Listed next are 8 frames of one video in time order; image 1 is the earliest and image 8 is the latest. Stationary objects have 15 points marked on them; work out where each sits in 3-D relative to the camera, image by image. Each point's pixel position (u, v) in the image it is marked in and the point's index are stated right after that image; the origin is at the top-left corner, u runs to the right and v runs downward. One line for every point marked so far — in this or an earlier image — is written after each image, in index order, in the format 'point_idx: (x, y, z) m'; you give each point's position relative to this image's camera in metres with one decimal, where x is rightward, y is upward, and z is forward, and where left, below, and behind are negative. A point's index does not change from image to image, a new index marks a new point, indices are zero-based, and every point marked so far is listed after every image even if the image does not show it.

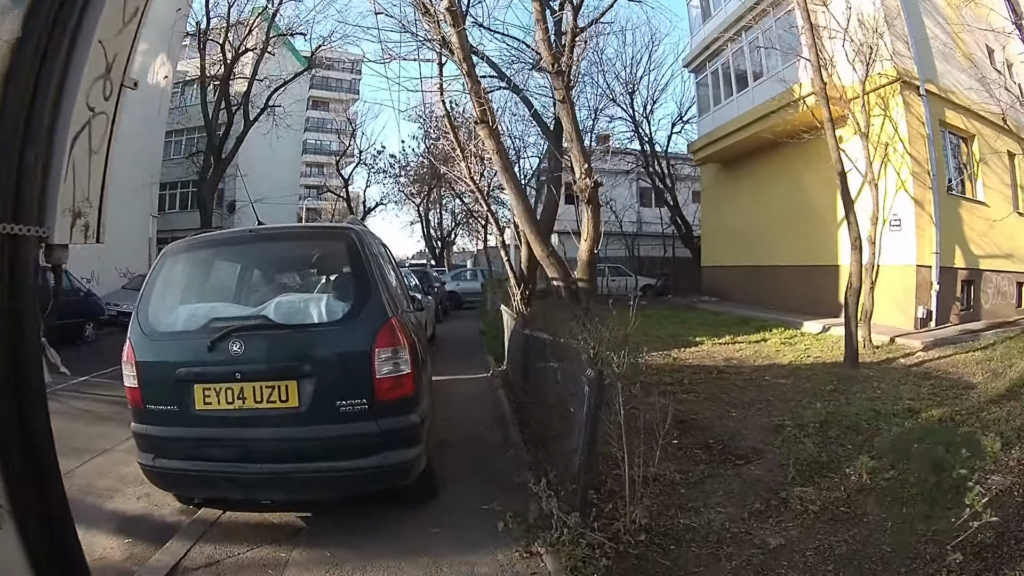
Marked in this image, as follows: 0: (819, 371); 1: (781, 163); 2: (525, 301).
0: (+4.0, -1.1, +8.7) m
1: (+6.9, +3.2, +17.3) m
2: (+0.2, -0.2, +8.5) m
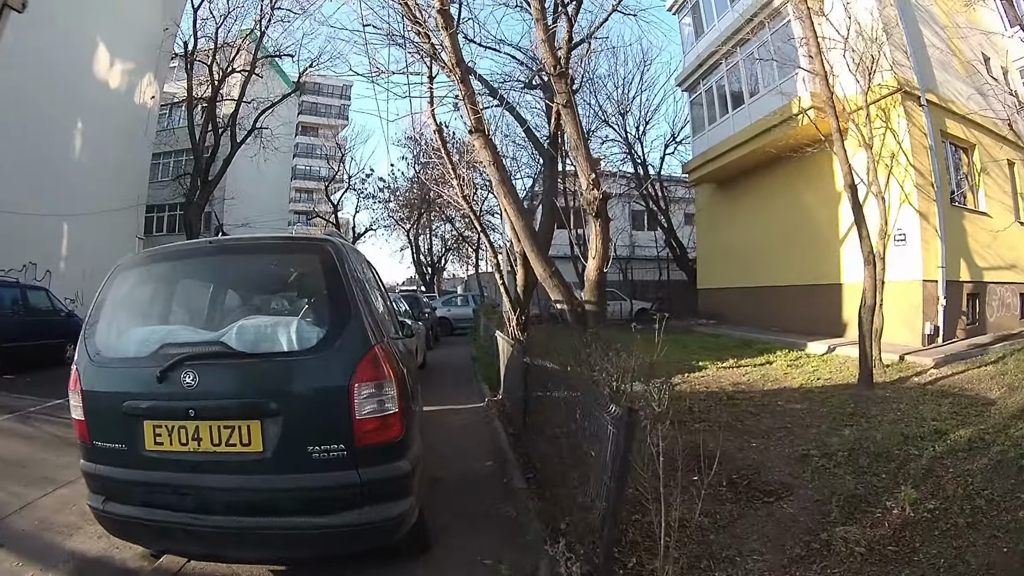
0: (+4.0, -1.3, +8.2) m
1: (+6.7, +2.7, +17.0) m
2: (+0.1, -0.5, +8.0) m
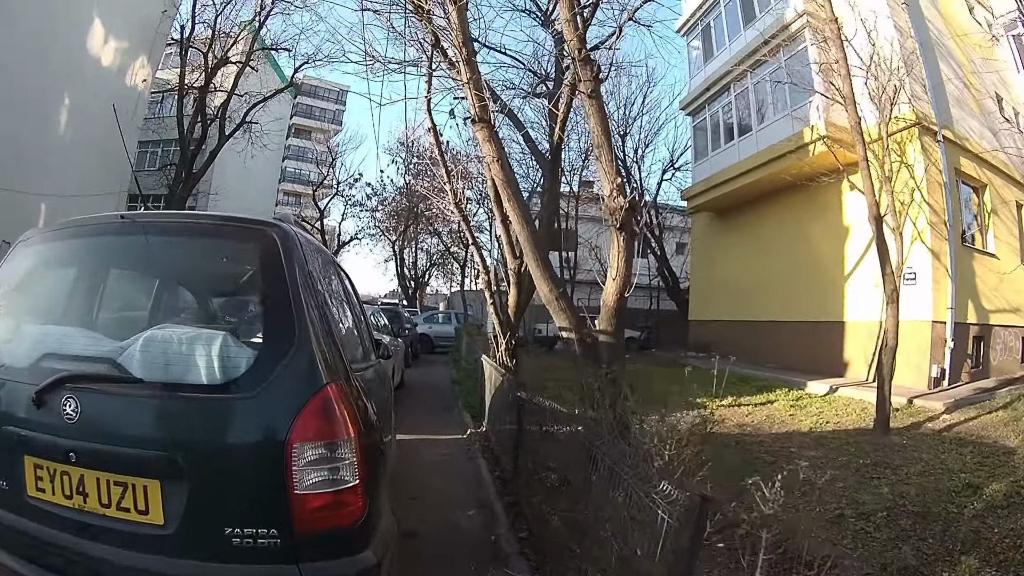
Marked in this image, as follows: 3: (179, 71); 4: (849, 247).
0: (+3.8, -1.8, +7.6) m
1: (+6.5, +1.8, +16.5) m
2: (0.0, -0.7, +7.3) m
3: (-10.1, +6.2, +19.9) m
4: (+7.2, +0.9, +14.5) m
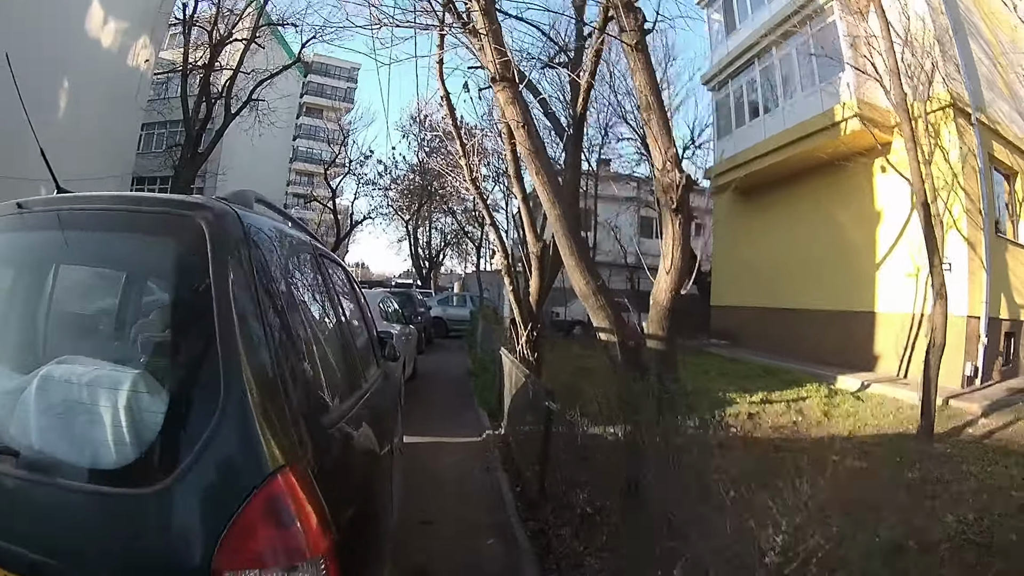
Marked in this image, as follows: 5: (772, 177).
0: (+4.0, -1.7, +7.0) m
1: (+6.9, +2.1, +15.7) m
2: (+0.2, -0.6, +6.7) m
3: (-9.6, +6.8, +19.3) m
4: (+7.5, +1.2, +13.7) m
5: (+6.6, +2.8, +17.0) m
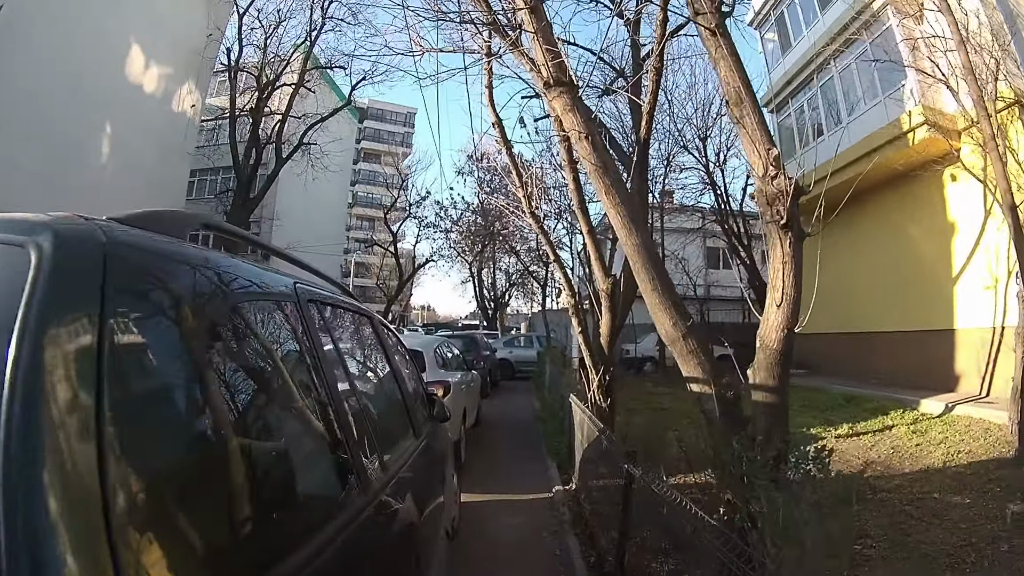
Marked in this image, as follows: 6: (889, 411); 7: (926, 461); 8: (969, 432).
0: (+4.7, -1.8, +6.0) m
1: (+8.3, +1.6, +14.6) m
2: (+0.9, -0.9, +6.1) m
3: (-8.0, +5.3, +19.9) m
4: (+8.7, +0.8, +12.5) m
5: (+8.0, +2.2, +15.9) m
6: (+6.5, -2.1, +10.9) m
7: (+4.7, -1.9, +7.2) m
8: (+6.2, -2.0, +8.8) m
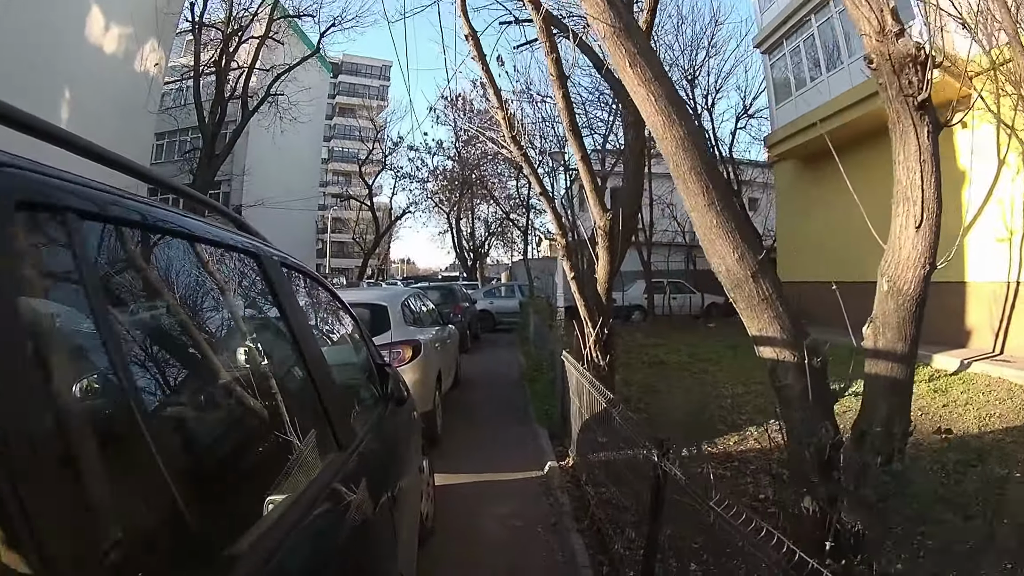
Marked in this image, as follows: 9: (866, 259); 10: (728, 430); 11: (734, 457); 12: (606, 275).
0: (+4.6, -1.3, +5.3) m
1: (+7.9, +2.8, +13.9) m
2: (+0.7, -0.5, +5.4) m
3: (-8.6, +6.6, +18.5) m
4: (+8.4, +1.8, +11.8) m
5: (+7.5, +3.5, +15.1) m
6: (+6.3, -1.2, +10.3) m
7: (+4.6, -1.3, +6.6) m
8: (+6.0, -1.3, +8.2) m
9: (+8.0, +0.8, +14.2) m
10: (+1.7, -1.1, +5.4) m
11: (+1.6, -1.2, +4.8) m
12: (+0.8, +0.1, +5.5) m
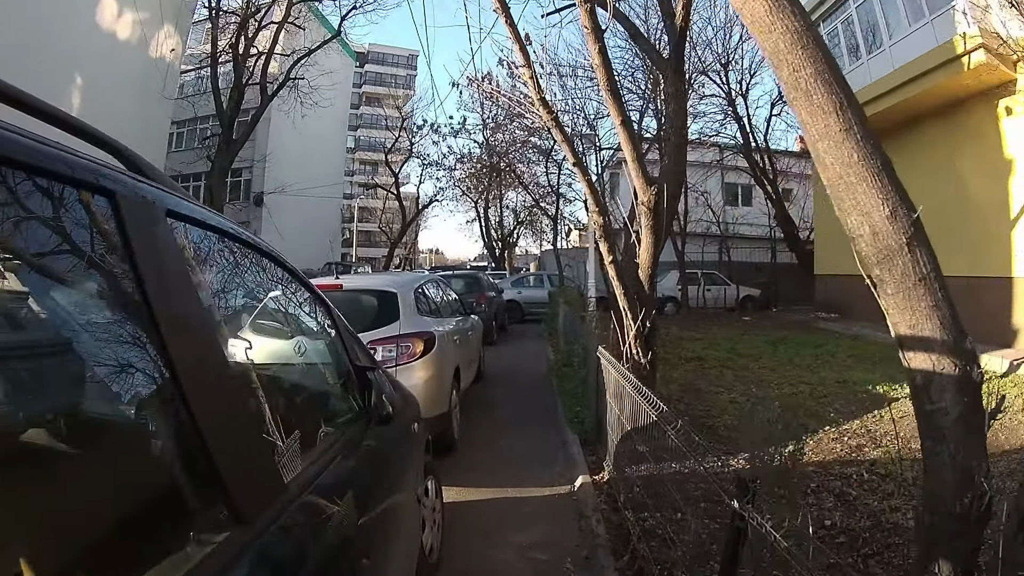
0: (+4.7, -1.3, +4.6) m
1: (+8.4, +2.9, +12.9) m
2: (+0.9, -0.4, +4.8) m
3: (-7.9, +6.9, +18.1) m
4: (+8.8, +1.9, +10.9) m
5: (+8.1, +3.6, +14.2) m
6: (+6.6, -1.1, +9.5) m
7: (+4.8, -1.2, +5.9) m
8: (+6.3, -1.2, +7.4) m
9: (+8.5, +0.9, +13.3) m
10: (+1.9, -1.1, +4.7) m
11: (+1.8, -1.1, +4.2) m
12: (+1.0, +0.2, +4.8) m
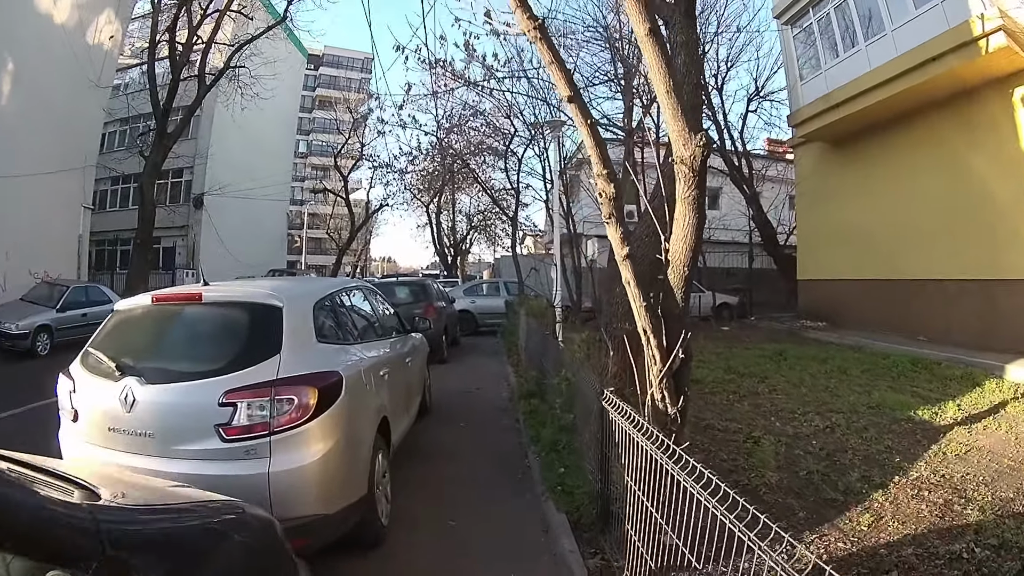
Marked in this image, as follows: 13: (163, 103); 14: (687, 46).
0: (+4.5, -1.3, +3.5) m
1: (+7.7, +2.8, +12.1) m
2: (+0.7, -0.4, +3.5) m
3: (-8.9, +6.6, +16.4) m
4: (+8.2, +1.8, +10.1) m
5: (+7.3, +3.5, +13.3) m
6: (+6.1, -1.2, +8.6) m
7: (+4.5, -1.3, +4.8) m
8: (+5.9, -1.2, +6.4) m
9: (+7.8, +0.8, +12.5) m
10: (+1.7, -1.1, +3.5) m
11: (+1.6, -1.2, +2.9) m
12: (+0.7, +0.1, +3.5) m
13: (-8.7, +4.6, +16.6) m
14: (+1.0, +1.4, +3.9) m
